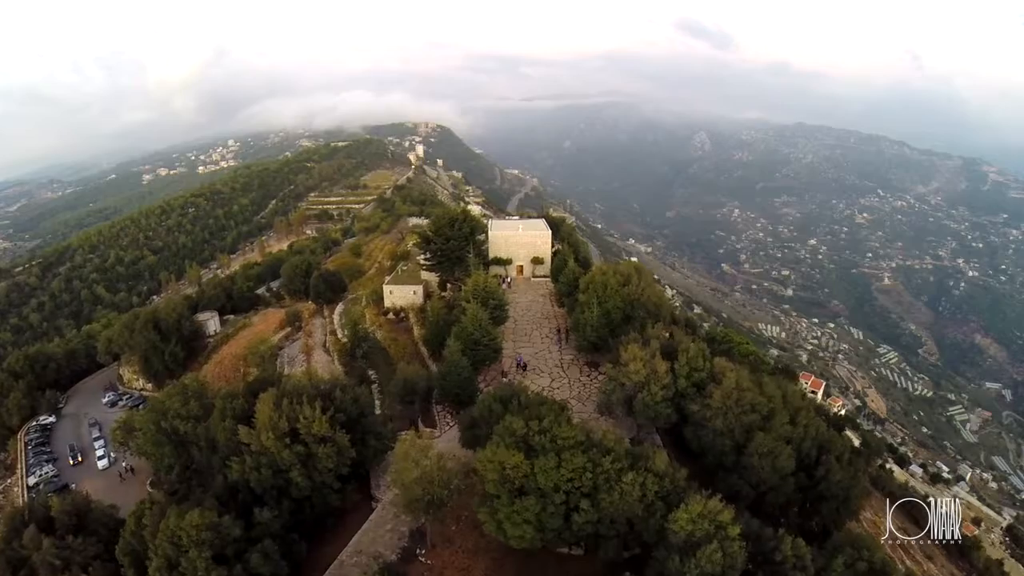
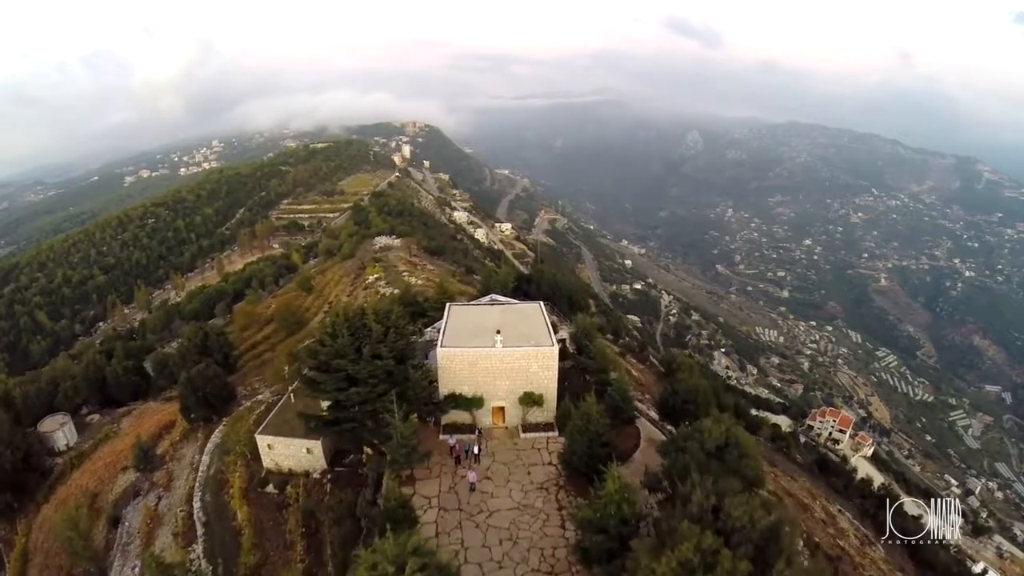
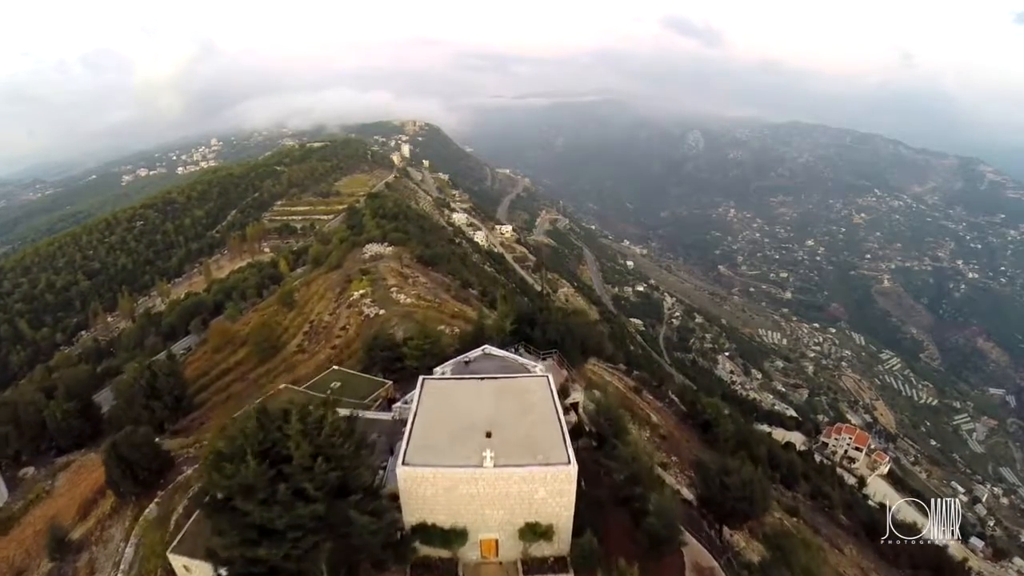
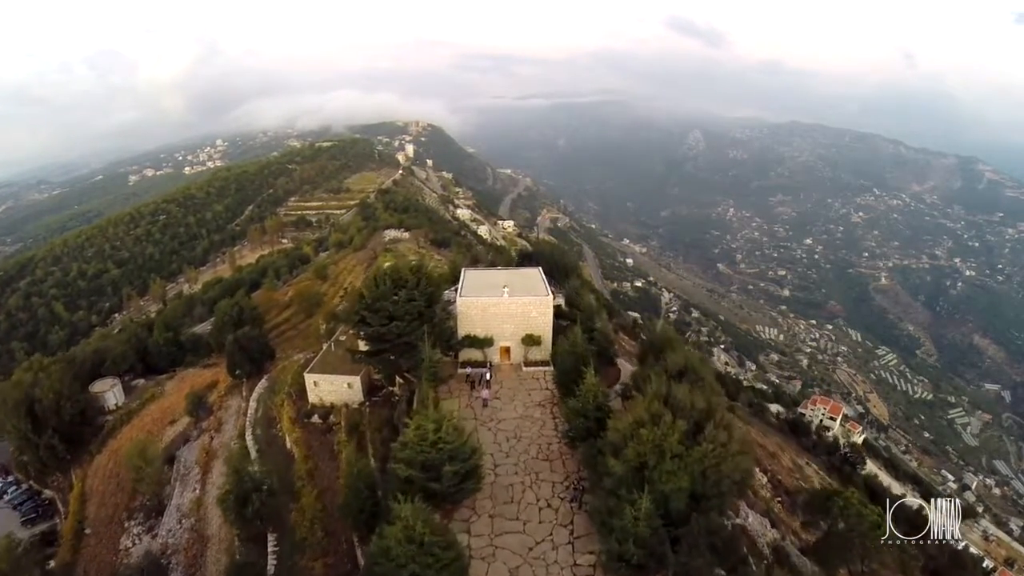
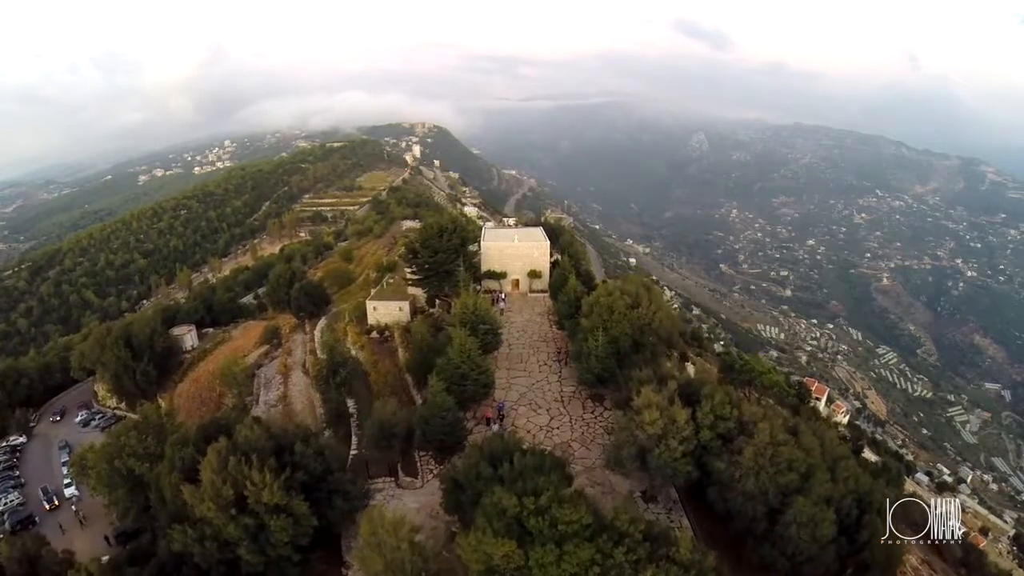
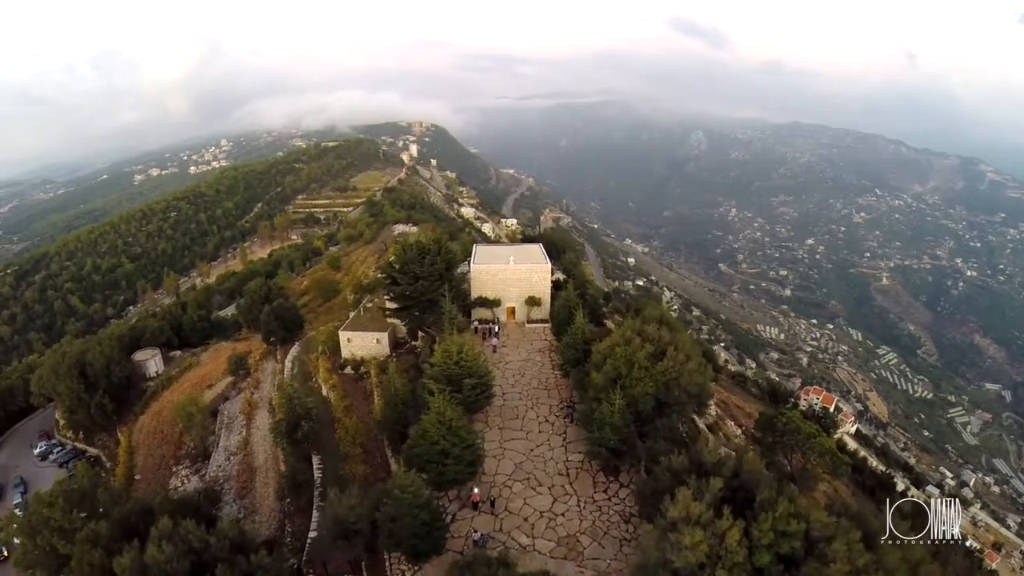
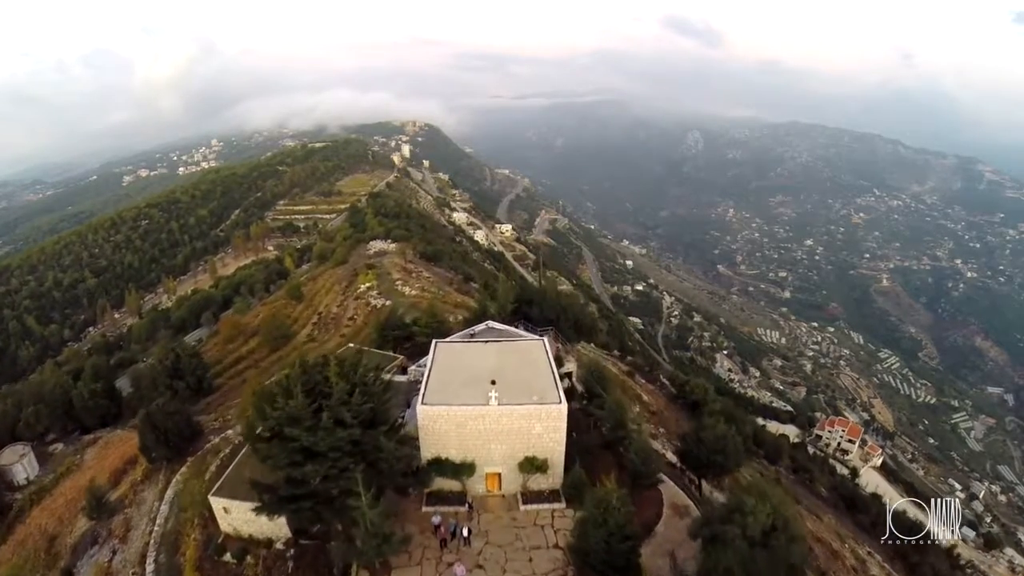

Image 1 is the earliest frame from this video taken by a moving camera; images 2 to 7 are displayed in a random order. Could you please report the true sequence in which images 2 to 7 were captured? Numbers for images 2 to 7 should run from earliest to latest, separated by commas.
5, 6, 4, 2, 7, 3
